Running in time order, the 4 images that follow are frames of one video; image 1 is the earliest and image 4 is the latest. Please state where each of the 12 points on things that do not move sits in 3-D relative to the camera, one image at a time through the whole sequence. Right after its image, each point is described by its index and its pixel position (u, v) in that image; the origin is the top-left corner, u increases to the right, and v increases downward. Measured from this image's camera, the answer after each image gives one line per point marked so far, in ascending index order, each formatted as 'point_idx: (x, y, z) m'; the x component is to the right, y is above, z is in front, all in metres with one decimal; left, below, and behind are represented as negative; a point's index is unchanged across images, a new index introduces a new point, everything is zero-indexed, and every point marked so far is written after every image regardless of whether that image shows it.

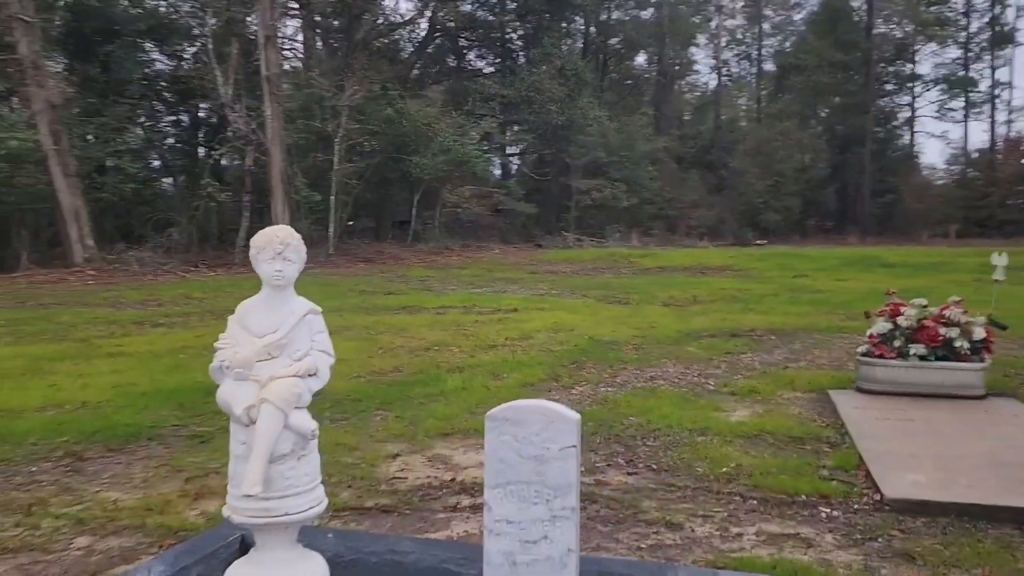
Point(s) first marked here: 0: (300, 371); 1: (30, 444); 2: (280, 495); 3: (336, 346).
0: (-0.6, -0.2, +2.4) m
1: (-2.5, -0.8, +4.4) m
2: (-0.6, -0.6, +2.4) m
3: (-1.7, -0.6, +8.2) m
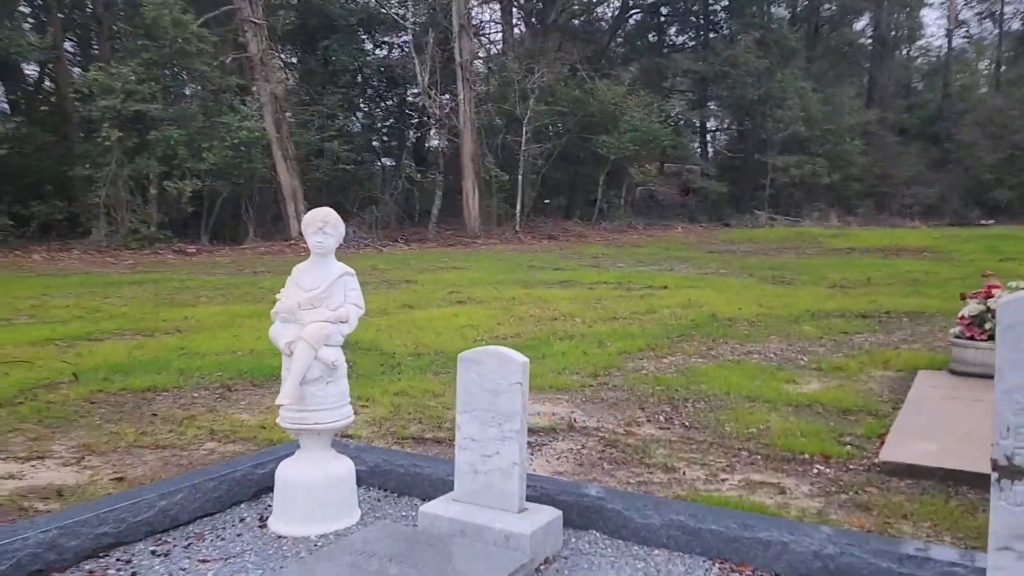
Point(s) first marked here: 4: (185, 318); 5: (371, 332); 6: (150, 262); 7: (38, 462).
0: (-0.7, -0.1, +3.2) m
1: (-2.1, -0.6, +5.6) m
2: (-0.8, -0.5, +3.2) m
3: (-0.4, -0.3, +9.1) m
4: (-3.6, -0.3, +9.2) m
5: (-1.3, -0.4, +7.7) m
6: (-6.3, +0.5, +15.0) m
7: (-2.2, -0.8, +3.9) m
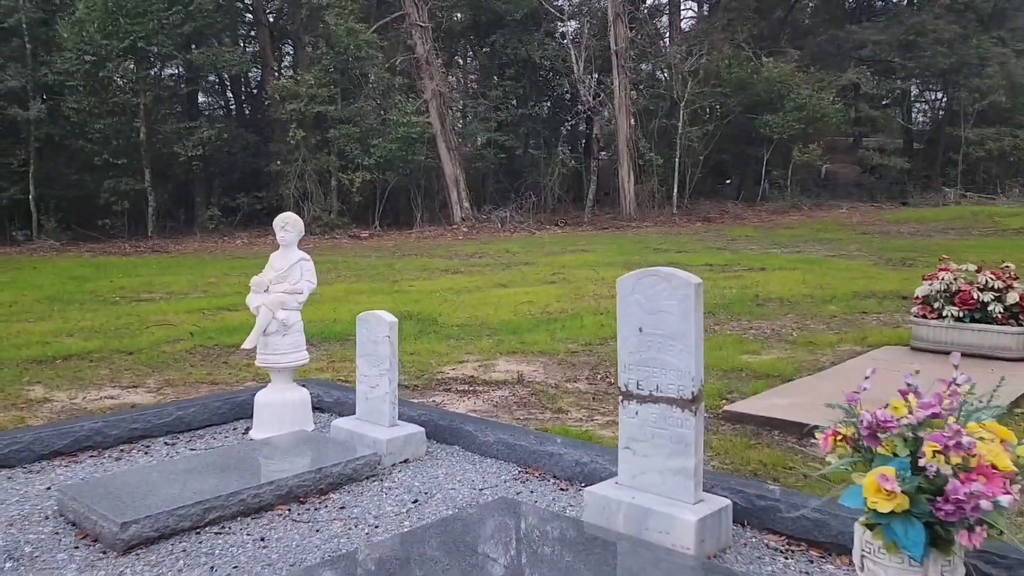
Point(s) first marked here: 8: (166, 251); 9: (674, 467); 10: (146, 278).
0: (-1.2, 0.0, +4.6) m
1: (-2.0, -0.4, +7.3) m
2: (-1.3, -0.4, +4.6) m
3: (+0.4, -0.1, +10.3) m
4: (-2.7, -0.1, +11.1) m
5: (-0.8, -0.2, +9.1) m
6: (-4.0, +0.9, +17.3) m
7: (-2.5, -0.7, +5.6) m
8: (-6.9, +0.7, +16.6) m
9: (+0.6, -0.6, +3.0) m
10: (-6.0, +0.2, +13.7) m
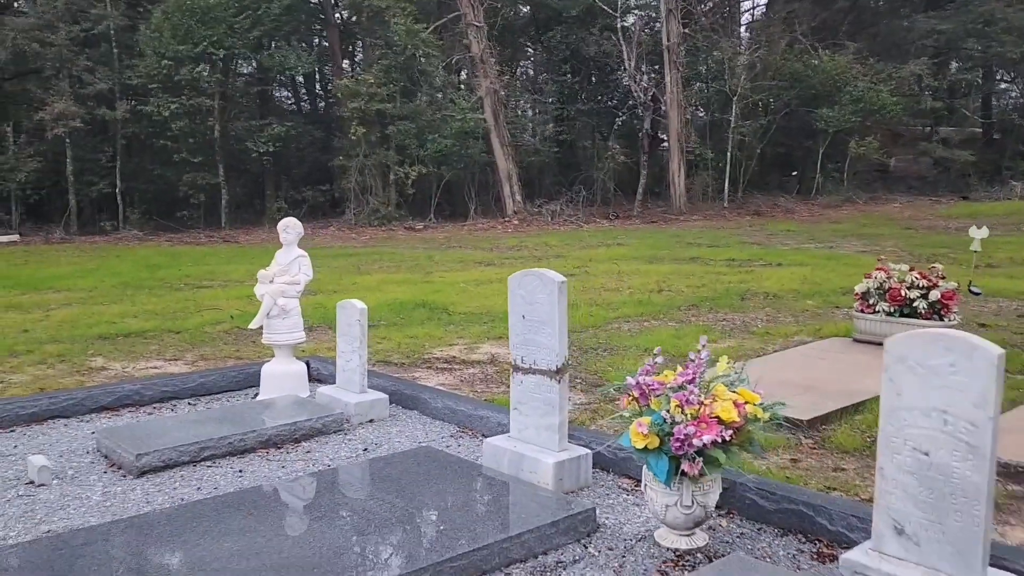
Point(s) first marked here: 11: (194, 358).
0: (-1.5, +0.1, +5.6) m
1: (-2.1, -0.3, +8.4) m
2: (-1.6, -0.3, +5.6) m
3: (+0.6, 0.0, +11.1) m
4: (-2.4, +0.1, +12.2) m
5: (-0.7, -0.1, +10.1) m
6: (-3.2, +1.1, +18.5) m
7: (-2.7, -0.6, +6.8) m
8: (-6.1, +1.0, +18.0) m
9: (+0.2, -0.6, +3.9) m
10: (-5.5, +0.4, +15.1) m
11: (-2.6, -0.6, +6.9) m
